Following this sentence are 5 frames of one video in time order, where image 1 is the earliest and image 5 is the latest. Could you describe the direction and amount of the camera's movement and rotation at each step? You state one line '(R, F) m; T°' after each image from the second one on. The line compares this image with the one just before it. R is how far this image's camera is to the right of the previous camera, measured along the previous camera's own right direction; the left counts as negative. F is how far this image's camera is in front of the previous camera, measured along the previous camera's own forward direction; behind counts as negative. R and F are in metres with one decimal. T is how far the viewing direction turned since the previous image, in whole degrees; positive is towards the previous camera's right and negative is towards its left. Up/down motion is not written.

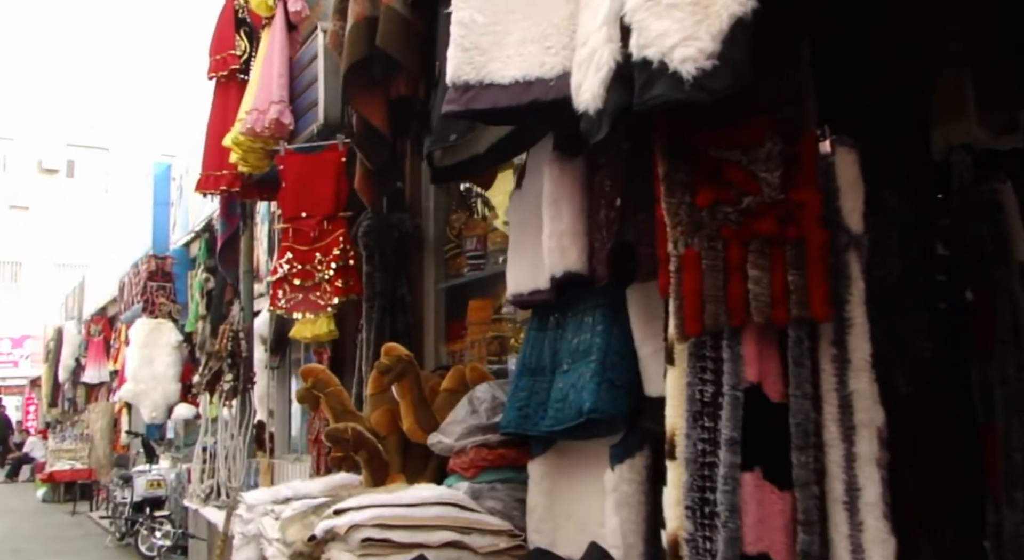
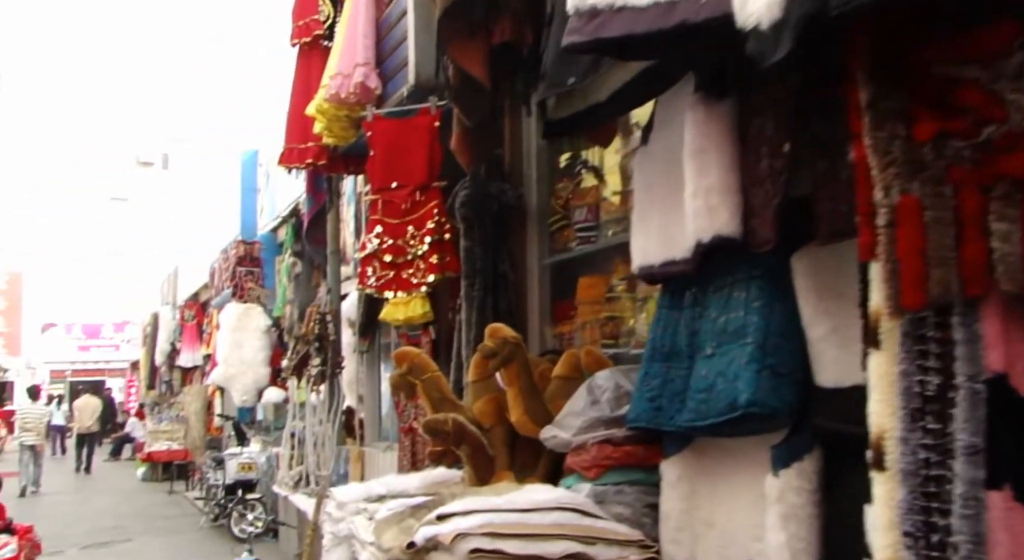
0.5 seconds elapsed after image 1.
(-0.1, +0.4) m; -5°
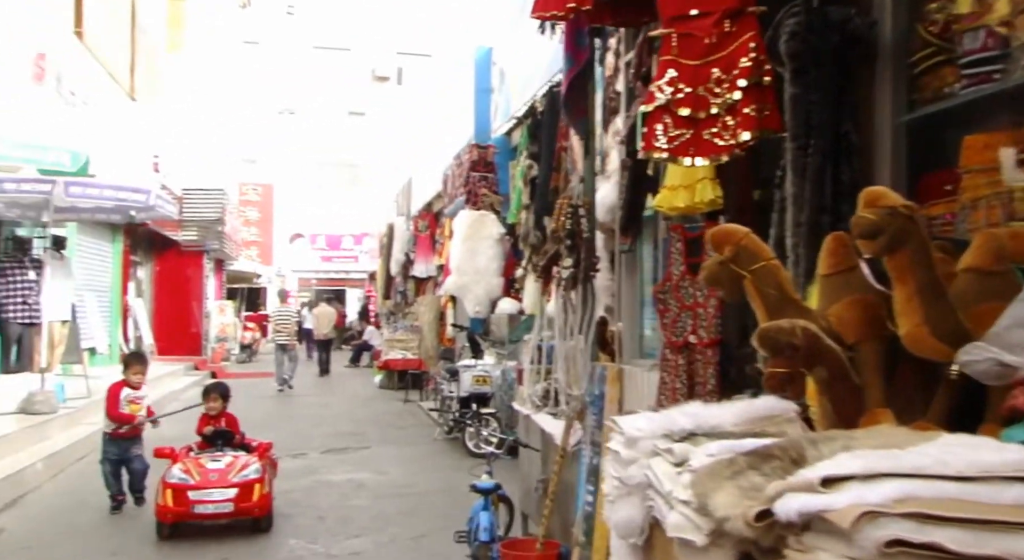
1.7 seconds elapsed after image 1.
(-0.3, +0.8) m; -13°
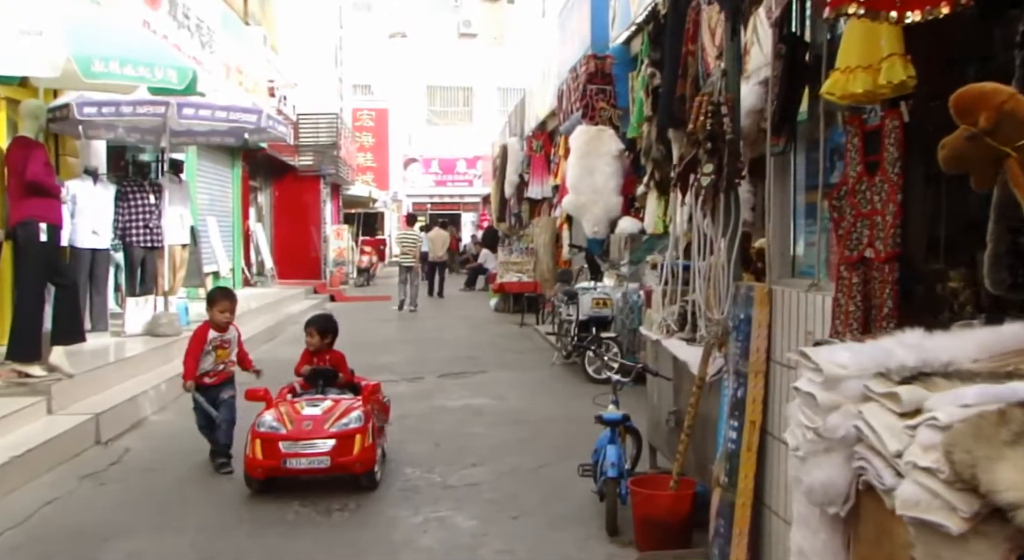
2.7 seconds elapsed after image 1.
(-0.1, +0.5) m; -7°
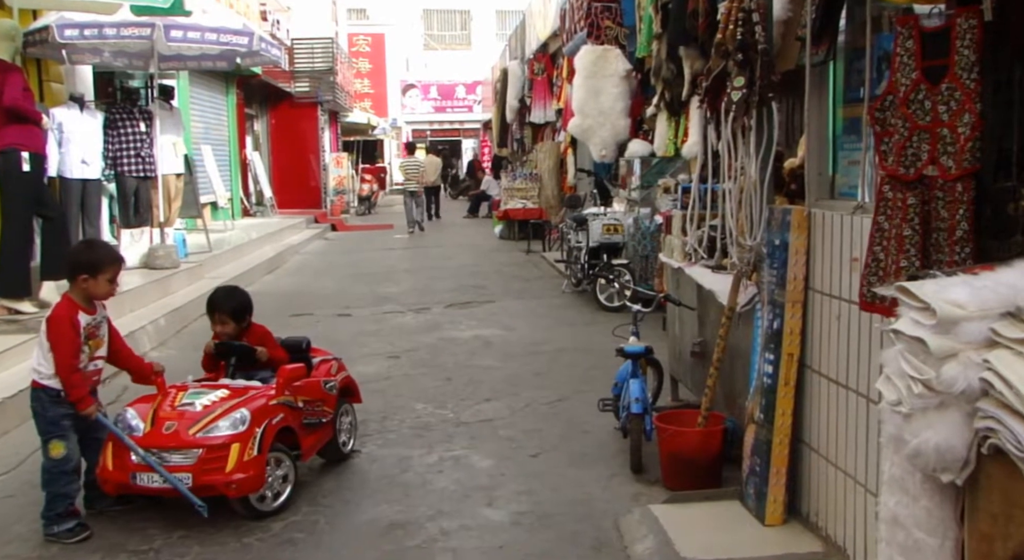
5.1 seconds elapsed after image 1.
(-0.1, +0.3) m; 0°
